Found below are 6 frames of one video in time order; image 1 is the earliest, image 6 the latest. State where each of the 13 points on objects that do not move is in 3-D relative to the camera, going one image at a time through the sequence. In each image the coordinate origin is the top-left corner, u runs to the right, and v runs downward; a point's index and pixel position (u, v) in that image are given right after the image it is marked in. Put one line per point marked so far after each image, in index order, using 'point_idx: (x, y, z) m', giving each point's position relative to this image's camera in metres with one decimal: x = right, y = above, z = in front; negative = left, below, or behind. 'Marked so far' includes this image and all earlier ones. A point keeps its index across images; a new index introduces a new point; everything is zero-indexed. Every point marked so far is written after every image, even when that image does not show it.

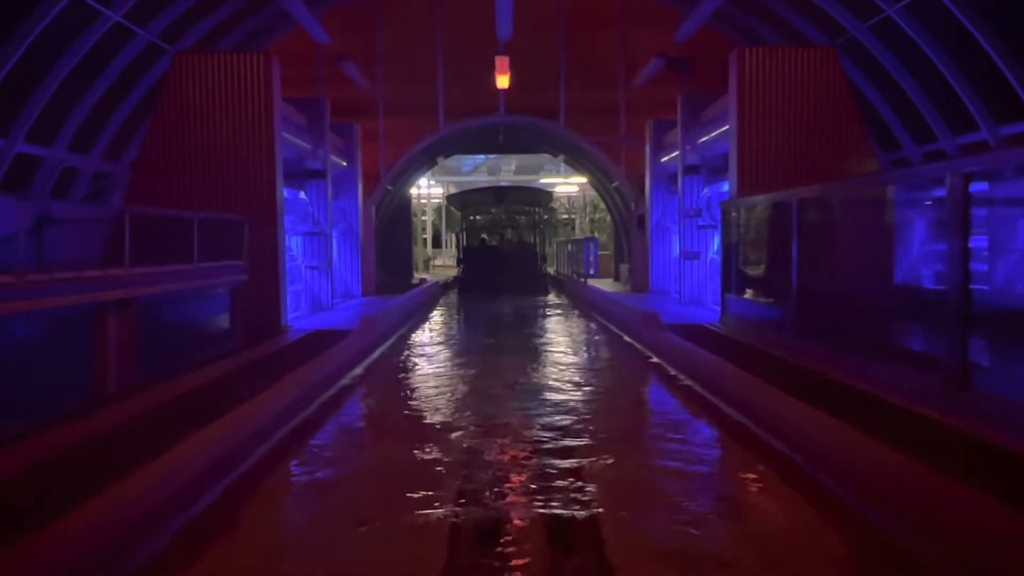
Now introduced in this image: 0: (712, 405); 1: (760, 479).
0: (+2.6, -1.6, +11.6) m
1: (+2.3, -1.8, +8.4) m
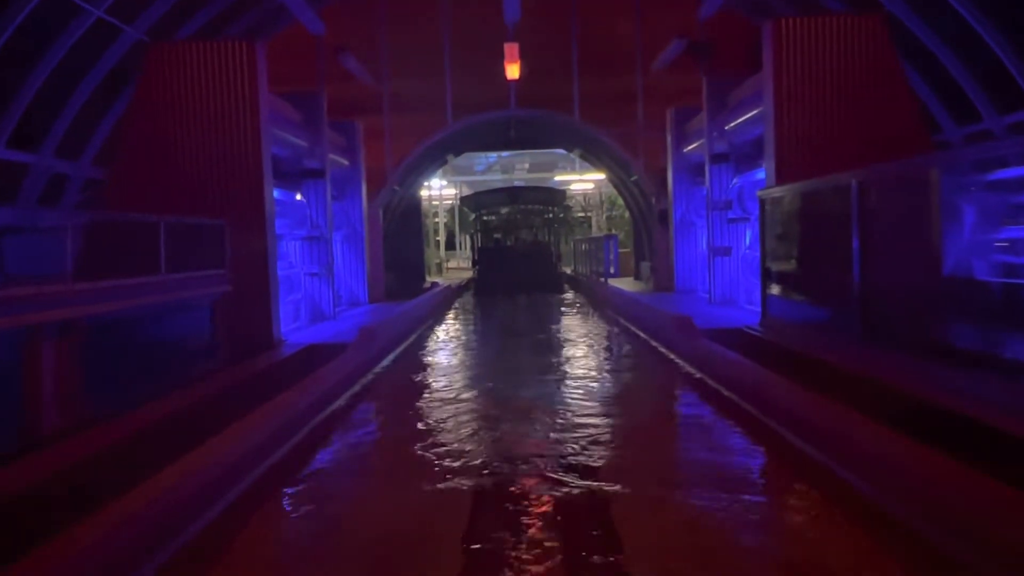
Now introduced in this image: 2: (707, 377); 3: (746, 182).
0: (+2.9, -1.5, +10.6) m
1: (+2.5, -1.8, +7.4) m
2: (+2.9, -1.3, +12.6) m
3: (+4.3, +2.0, +15.4) m
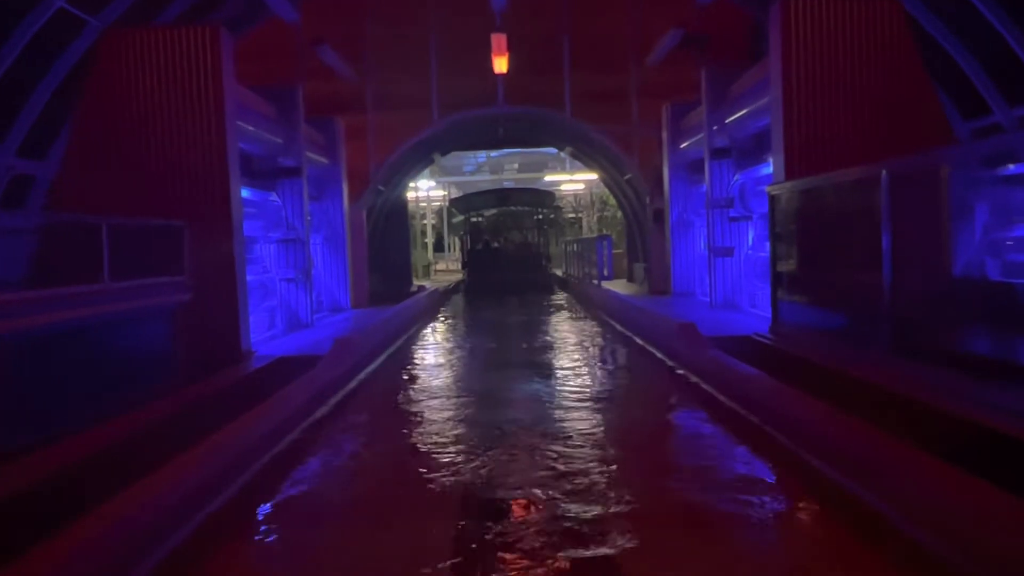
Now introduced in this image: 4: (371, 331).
0: (+2.8, -1.6, +9.9) m
1: (+2.4, -1.8, +6.8) m
2: (+2.7, -1.4, +12.0) m
3: (+4.1, +1.9, +14.8) m
4: (-2.7, -0.8, +16.2) m
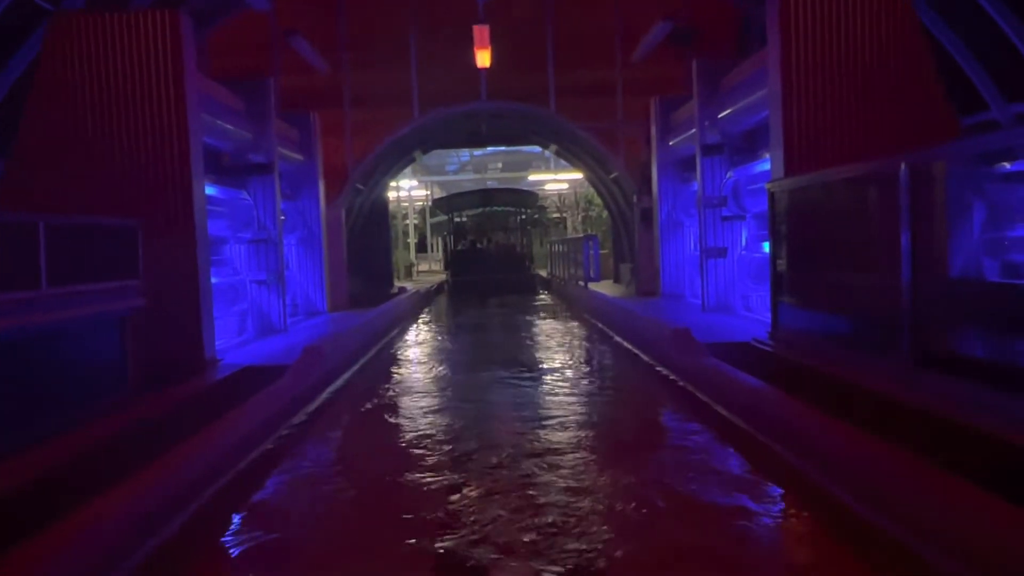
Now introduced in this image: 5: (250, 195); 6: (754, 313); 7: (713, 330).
0: (+2.6, -1.6, +9.5) m
1: (+2.3, -1.9, +6.3) m
2: (+2.5, -1.4, +11.5) m
3: (+3.9, +1.9, +14.3) m
4: (-3.0, -0.9, +15.6) m
5: (-4.6, +1.6, +14.5) m
6: (+4.3, -0.4, +14.7) m
7: (+3.2, -0.7, +13.8) m
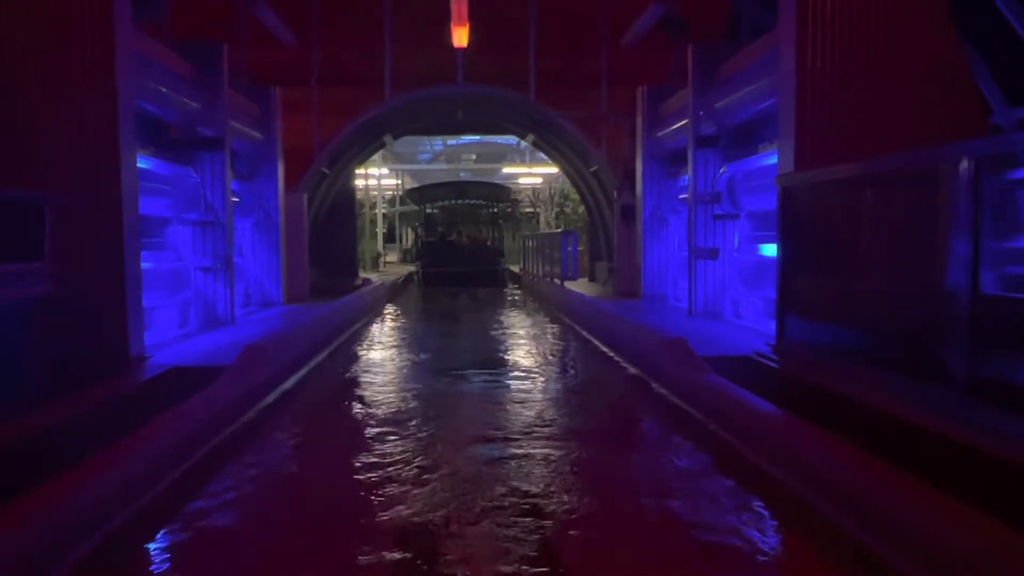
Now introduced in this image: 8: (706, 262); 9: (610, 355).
0: (+2.2, -1.7, +8.7) m
1: (+2.1, -1.9, +5.5) m
2: (+2.1, -1.4, +10.7) m
3: (+3.5, +1.8, +13.6) m
4: (-3.5, -0.7, +14.6) m
5: (-5.0, +1.9, +13.4) m
6: (+3.8, -0.5, +14.0) m
7: (+2.8, -0.7, +13.0) m
8: (+3.2, +0.5, +14.7) m
9: (+1.7, -1.1, +14.1) m
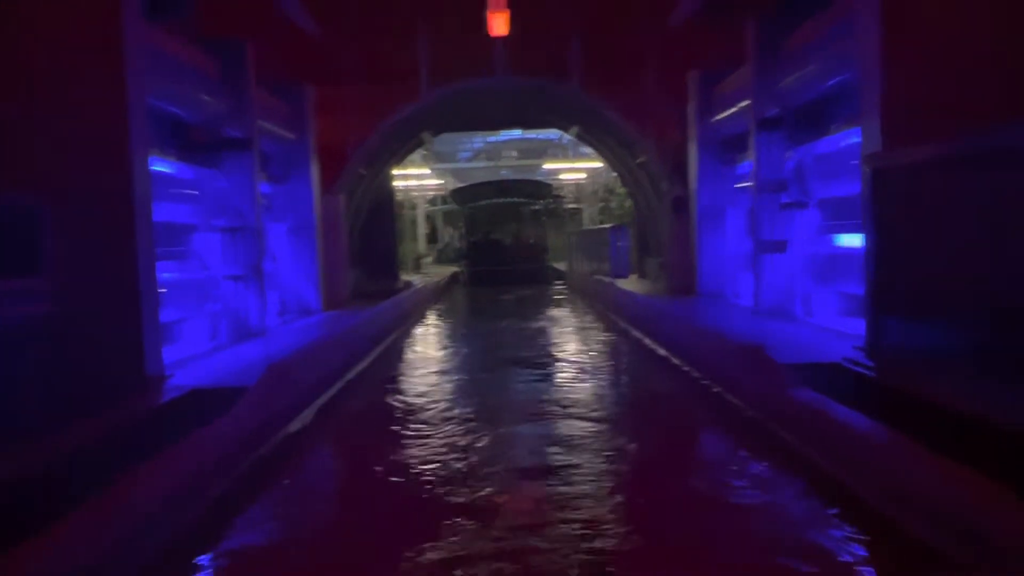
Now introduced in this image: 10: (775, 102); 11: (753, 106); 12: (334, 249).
0: (+2.7, -1.6, +7.8) m
1: (+2.4, -1.9, +4.7) m
2: (+2.7, -1.4, +9.9) m
3: (+4.1, +1.9, +12.7) m
4: (-2.7, -0.8, +14.1) m
5: (-4.3, +1.7, +13.0) m
6: (+4.6, -0.4, +13.0) m
7: (+3.5, -0.7, +12.1) m
8: (+4.0, +0.5, +13.8) m
9: (+2.4, -1.1, +13.3) m
10: (+3.8, +2.8, +13.1) m
11: (+3.6, +2.9, +13.6) m
12: (-3.8, +0.9, +18.3) m
